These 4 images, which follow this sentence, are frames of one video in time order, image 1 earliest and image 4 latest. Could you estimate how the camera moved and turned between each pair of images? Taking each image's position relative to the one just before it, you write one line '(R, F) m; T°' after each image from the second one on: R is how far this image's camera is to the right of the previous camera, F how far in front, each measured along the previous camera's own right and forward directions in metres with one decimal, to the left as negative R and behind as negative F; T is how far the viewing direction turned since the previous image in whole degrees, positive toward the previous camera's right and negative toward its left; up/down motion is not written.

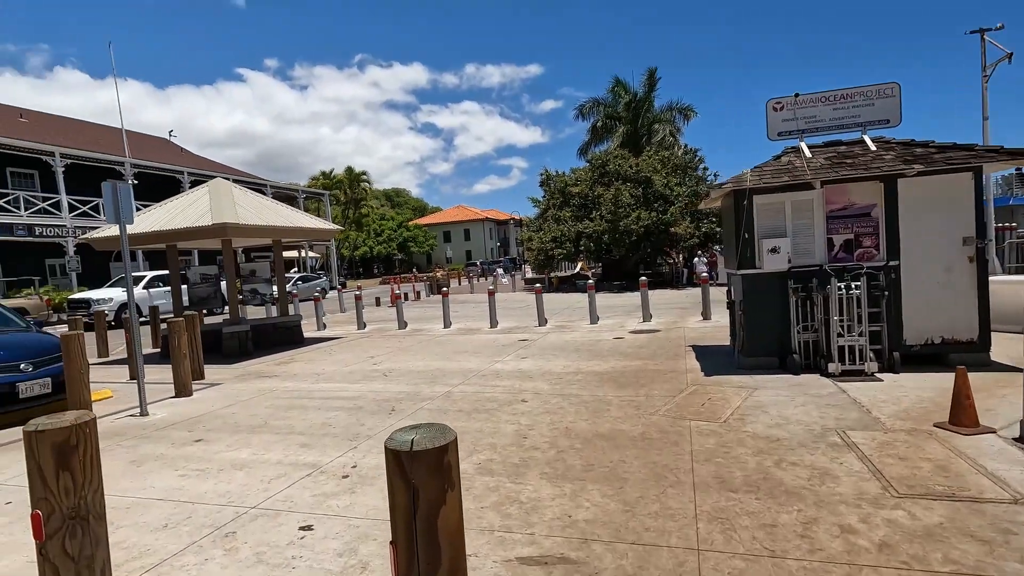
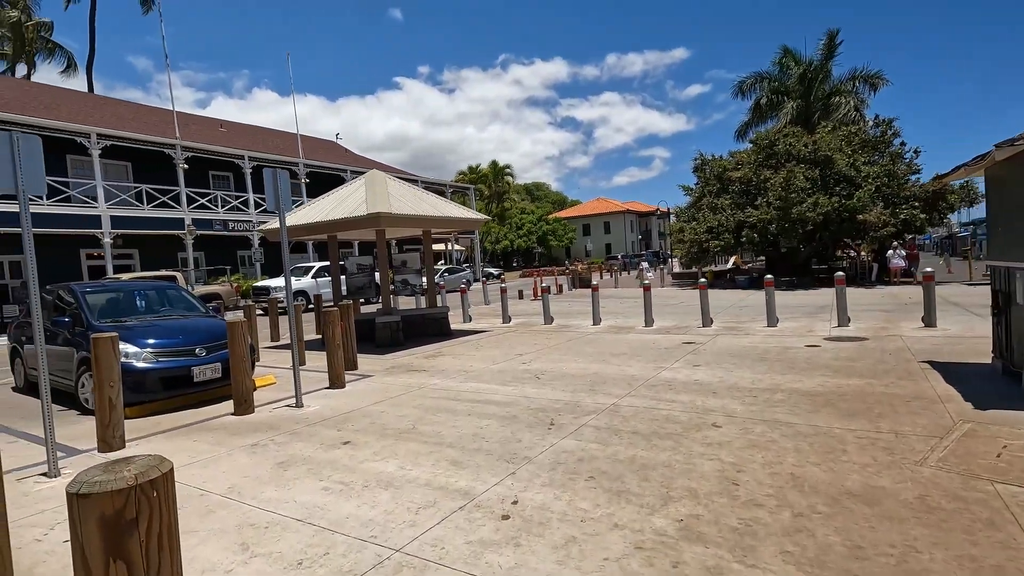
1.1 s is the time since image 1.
(-0.5, +1.0) m; -14°
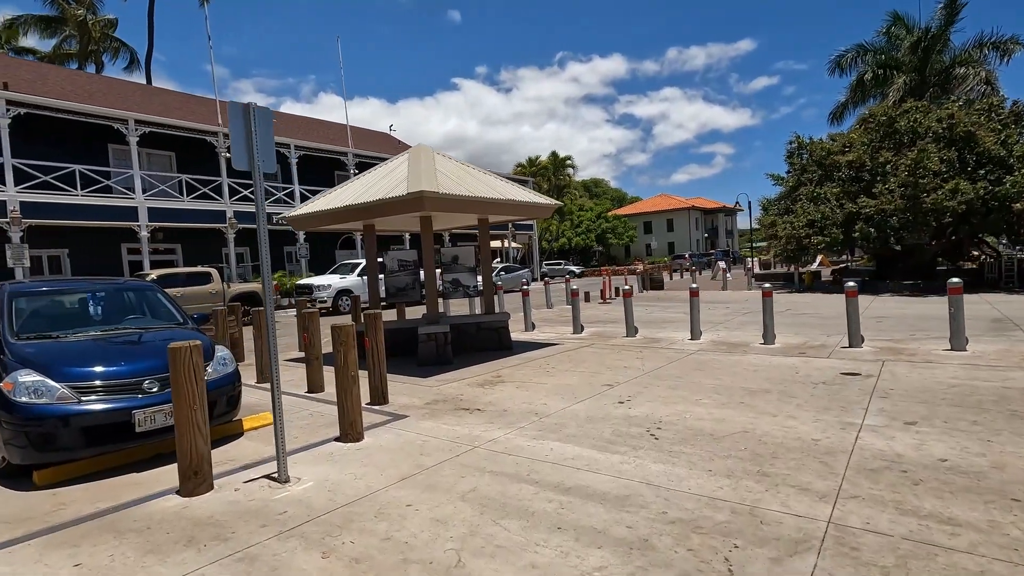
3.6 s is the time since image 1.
(-0.4, +2.6) m; -6°
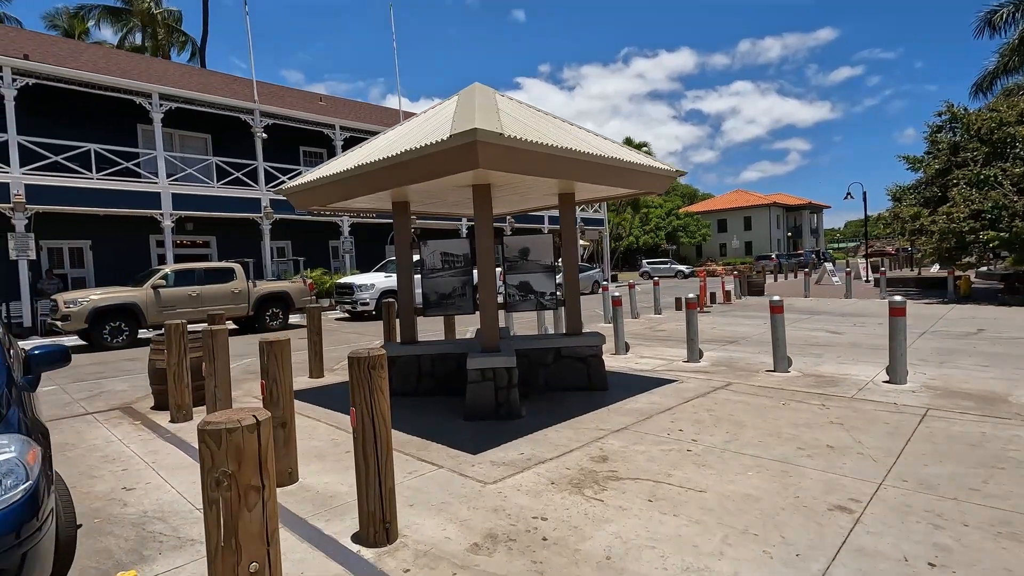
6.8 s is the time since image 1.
(-0.5, +3.4) m; -6°
